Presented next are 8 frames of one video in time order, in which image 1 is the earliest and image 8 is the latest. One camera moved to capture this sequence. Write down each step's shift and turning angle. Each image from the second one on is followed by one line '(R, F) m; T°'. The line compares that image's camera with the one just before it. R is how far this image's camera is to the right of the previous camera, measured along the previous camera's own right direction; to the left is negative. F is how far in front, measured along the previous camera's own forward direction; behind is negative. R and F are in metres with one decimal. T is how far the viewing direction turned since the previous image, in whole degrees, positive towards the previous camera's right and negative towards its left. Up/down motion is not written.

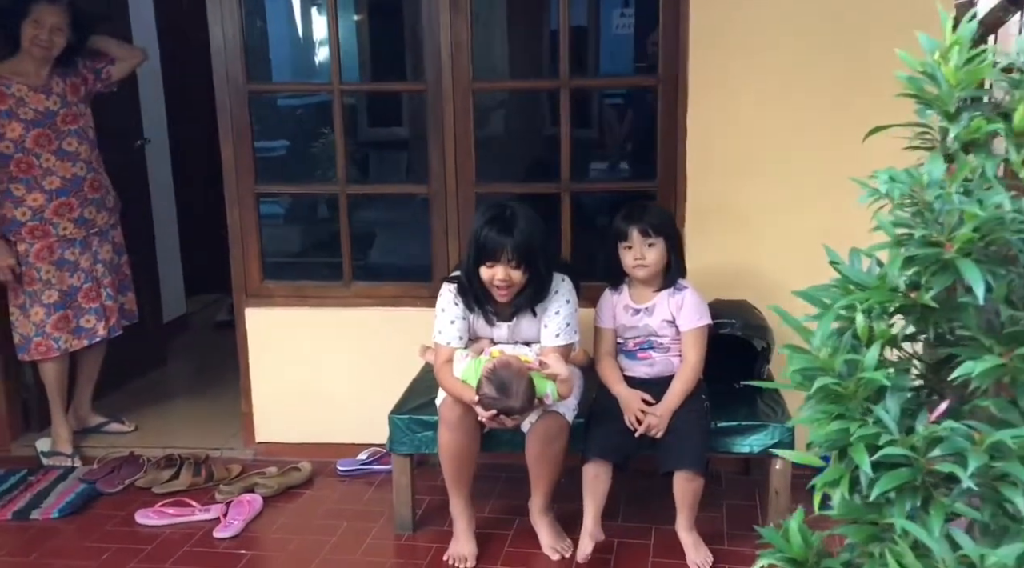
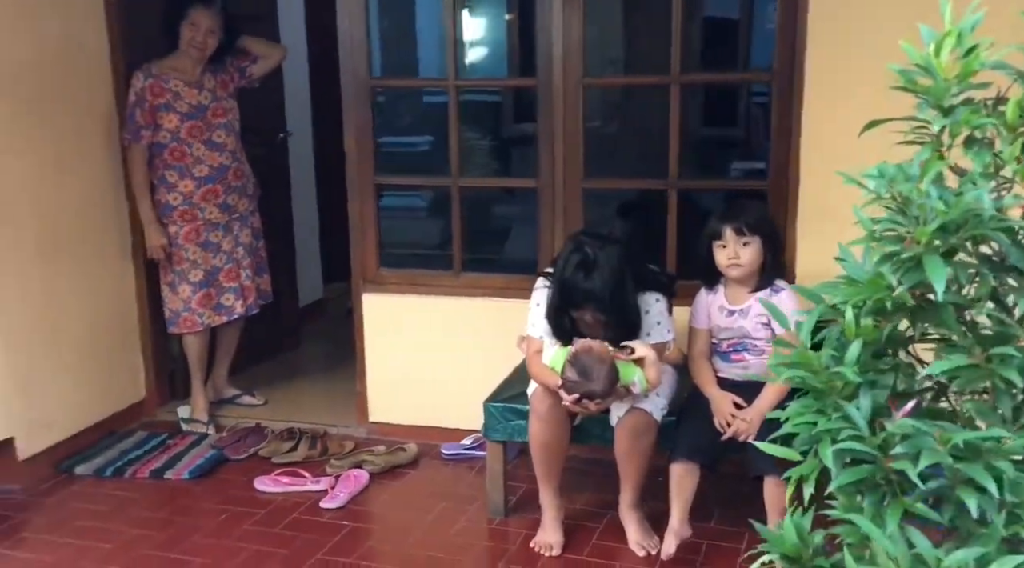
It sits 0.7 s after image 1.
(+0.2, 0.0) m; -10°
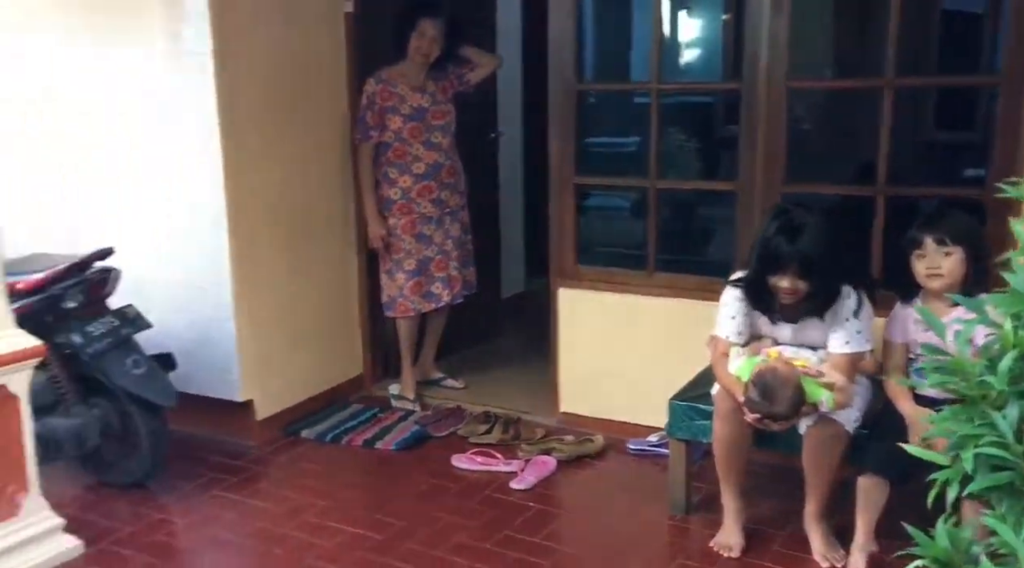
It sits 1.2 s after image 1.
(+0.1, -0.1) m; -13°
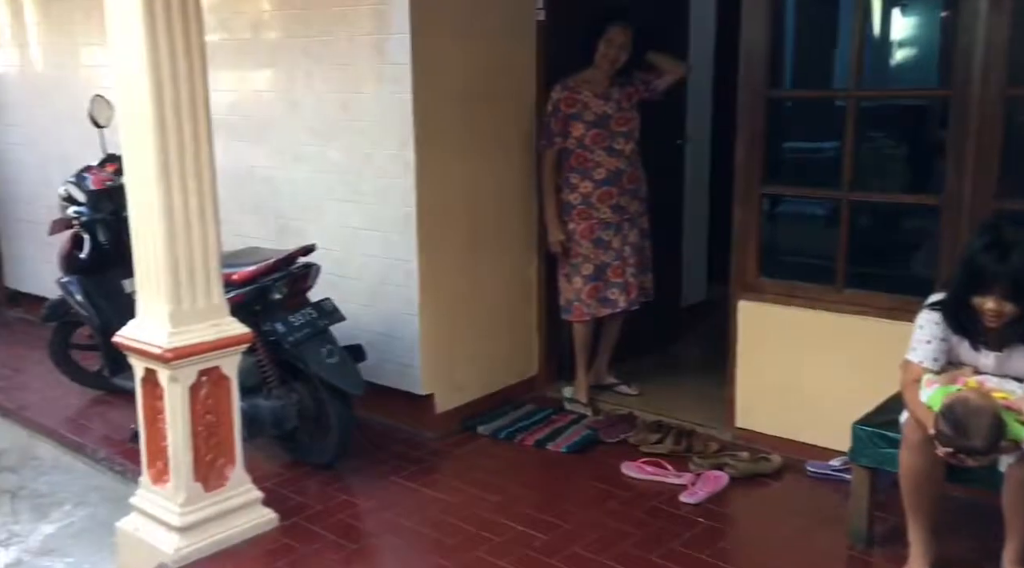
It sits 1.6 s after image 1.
(+0.1, 0.0) m; -12°
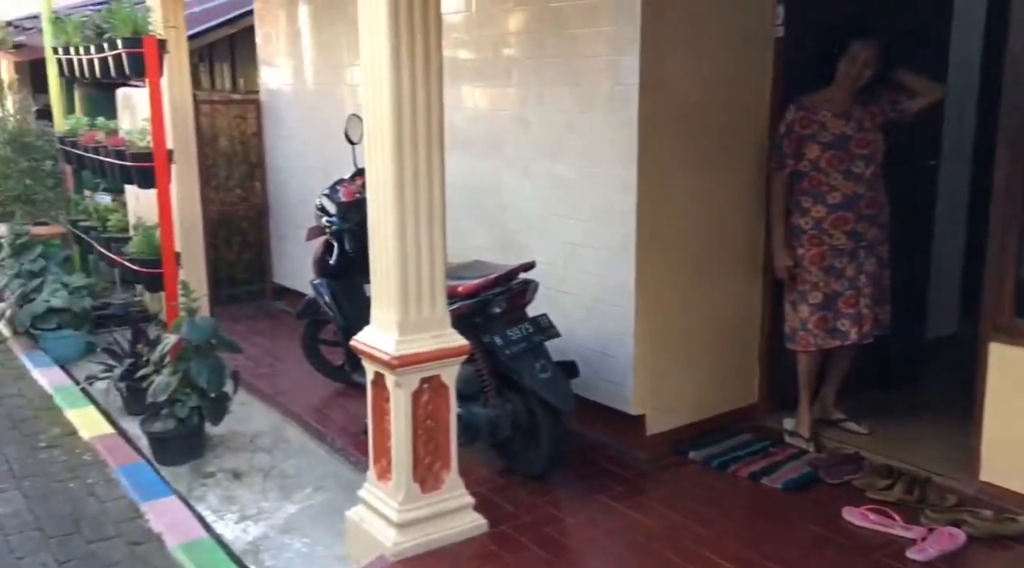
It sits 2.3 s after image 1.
(+0.1, 0.0) m; -15°
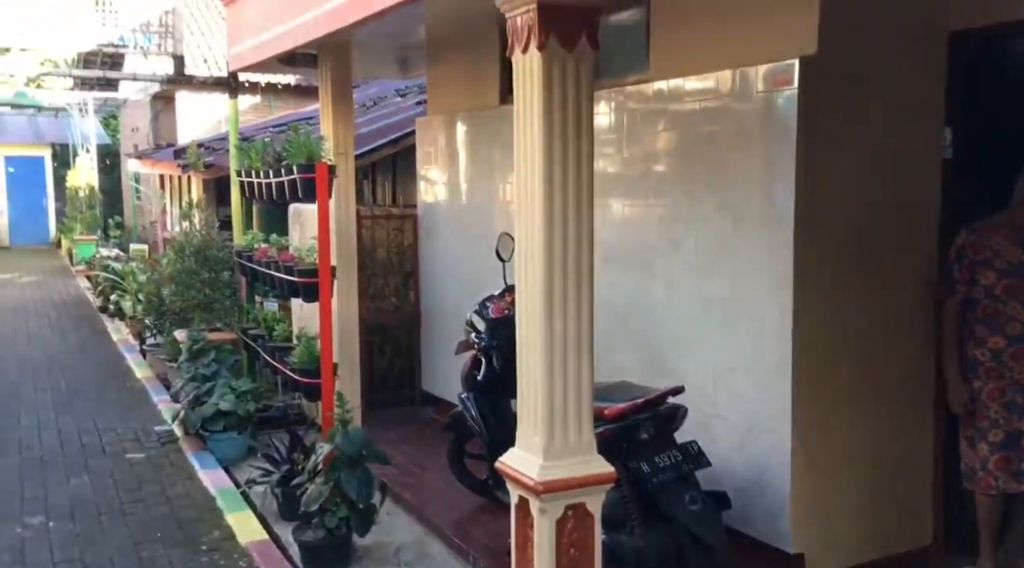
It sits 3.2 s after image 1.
(0.0, 0.0) m; -9°
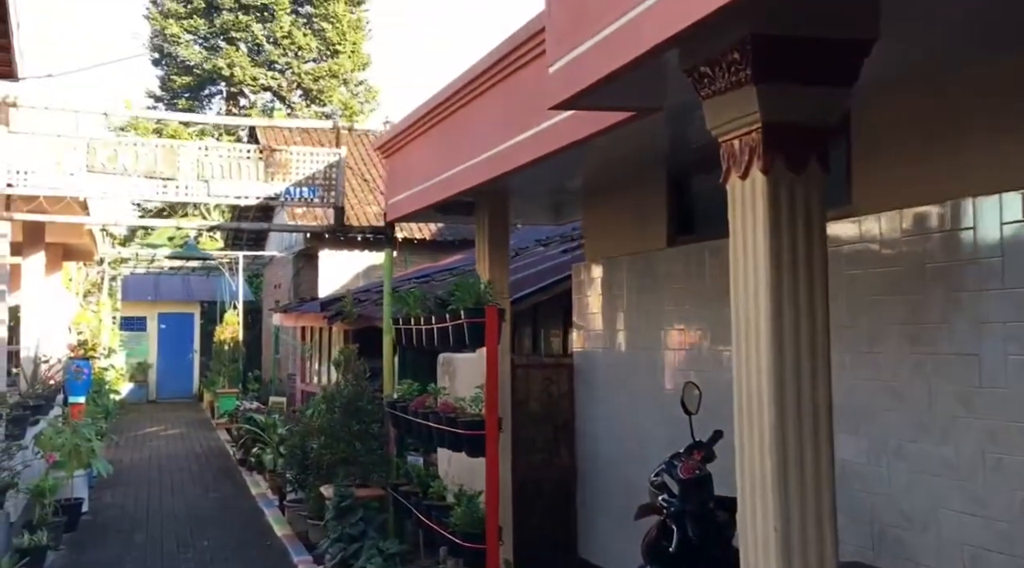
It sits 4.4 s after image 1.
(-0.3, +0.4) m; -7°
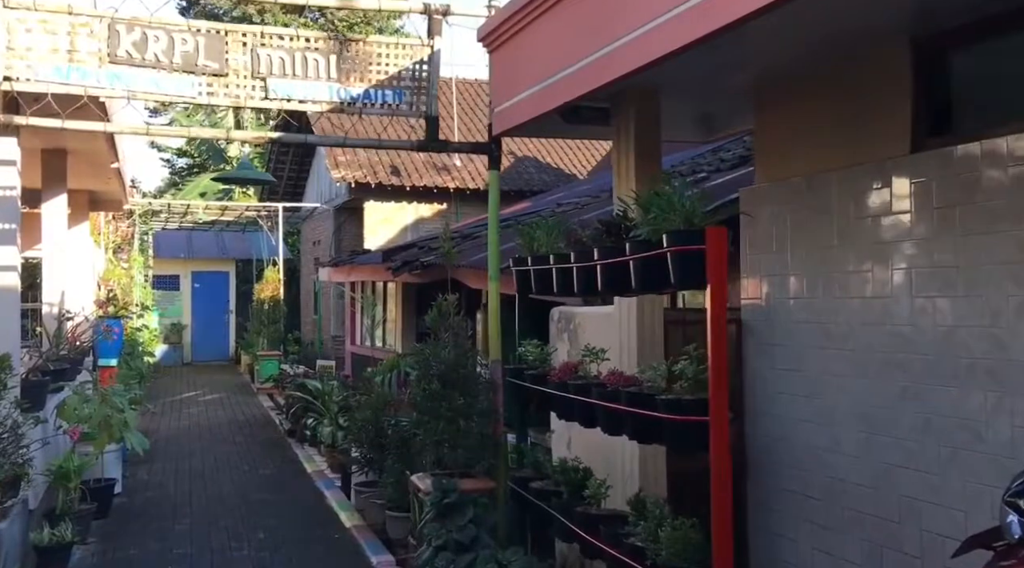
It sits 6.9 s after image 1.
(-0.6, +1.5) m; -2°
